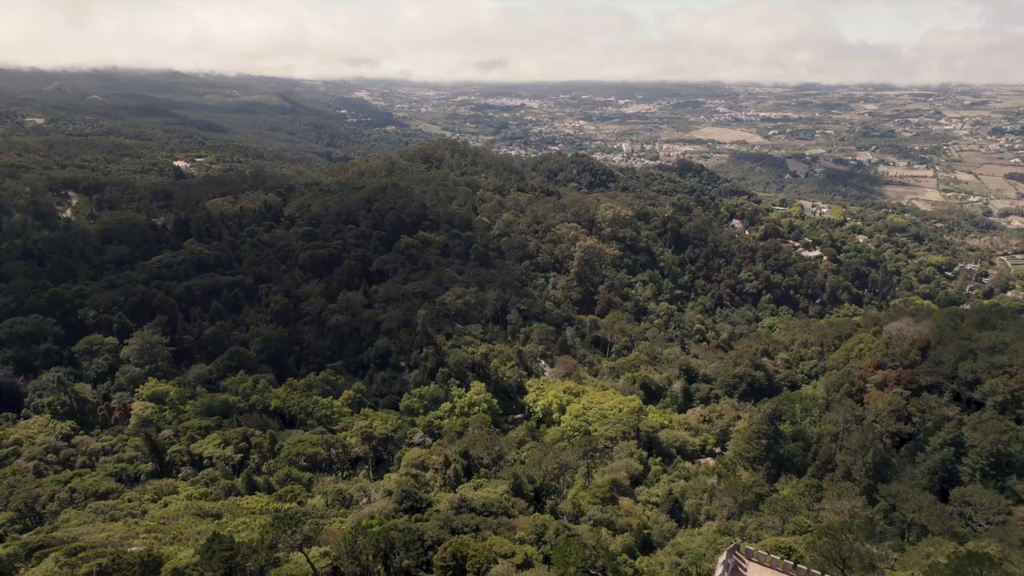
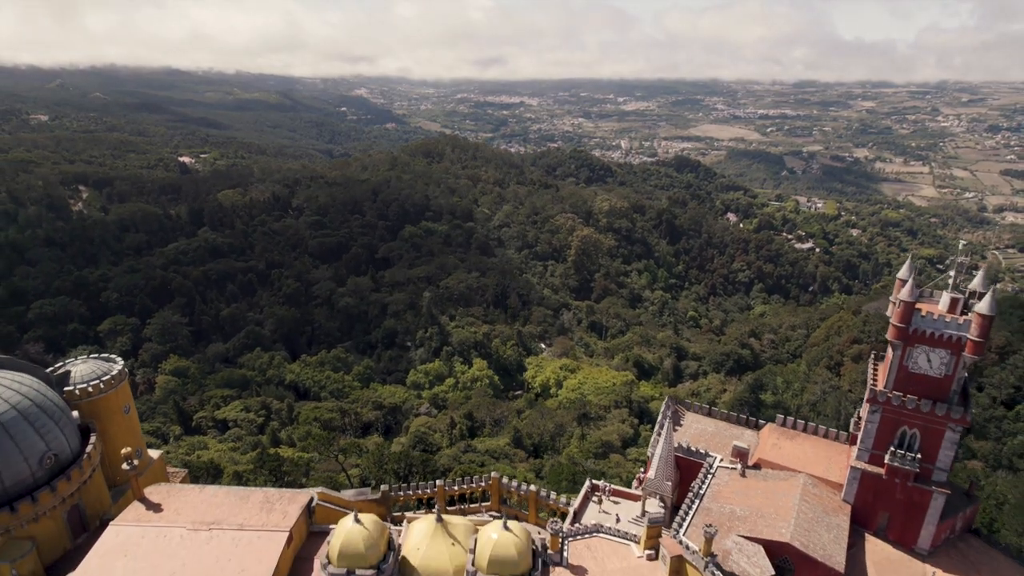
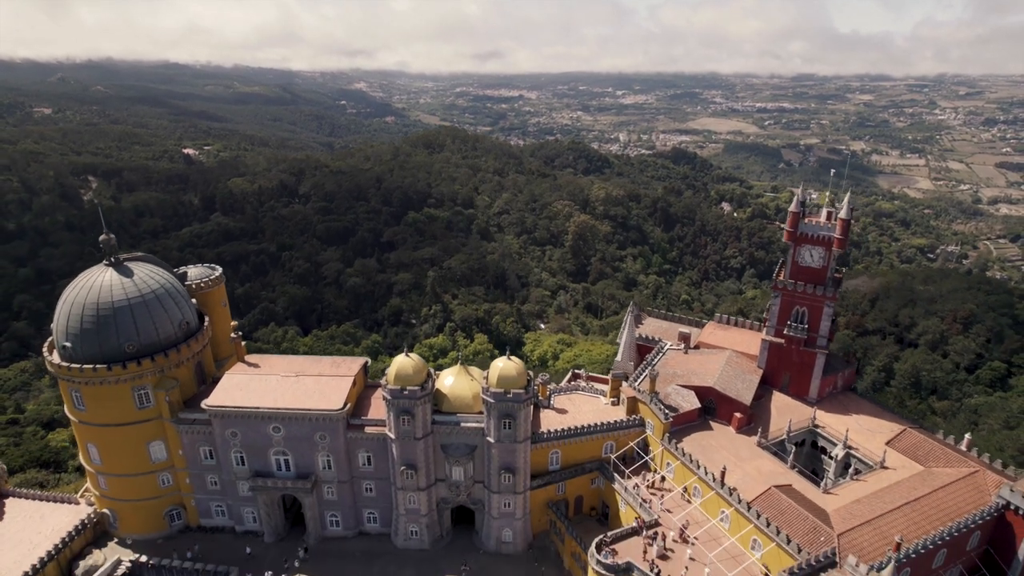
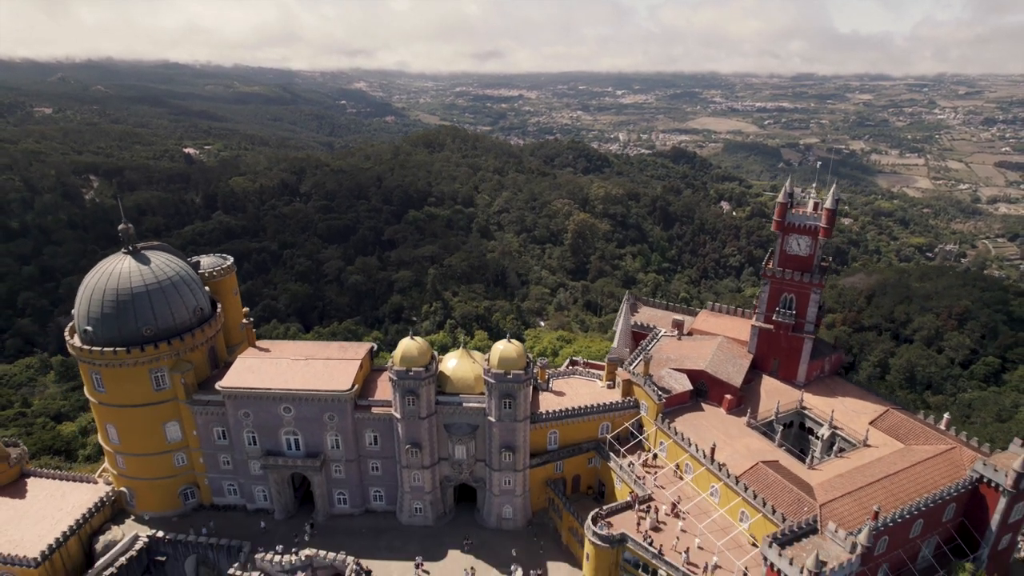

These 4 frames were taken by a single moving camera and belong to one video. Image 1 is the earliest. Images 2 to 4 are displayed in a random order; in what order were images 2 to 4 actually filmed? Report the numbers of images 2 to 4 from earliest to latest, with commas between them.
2, 3, 4
